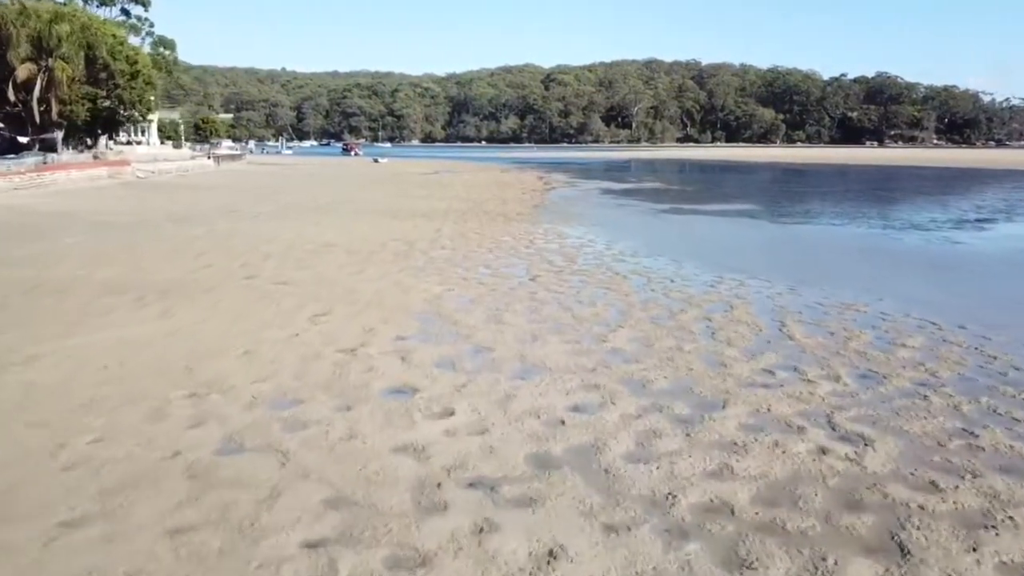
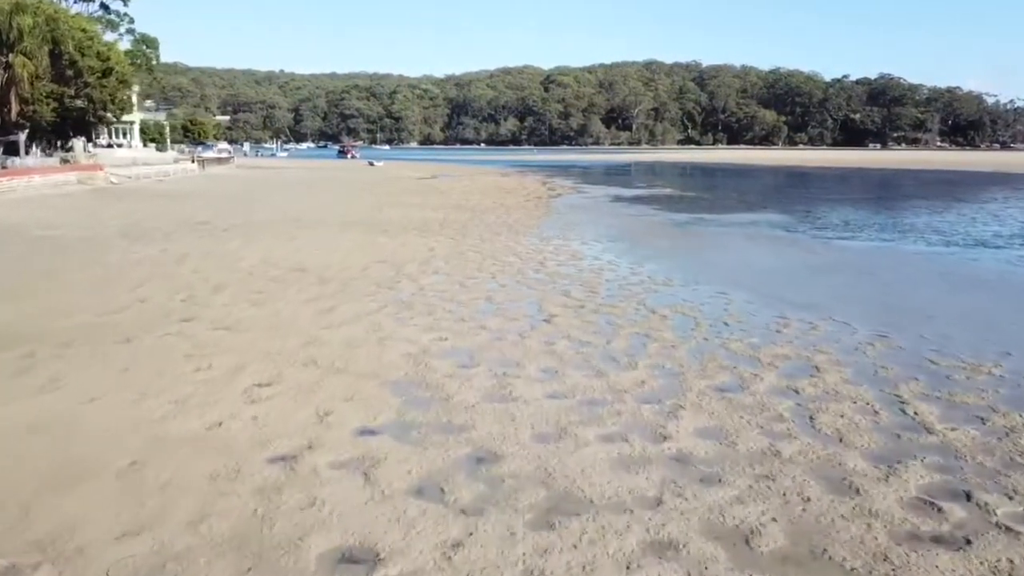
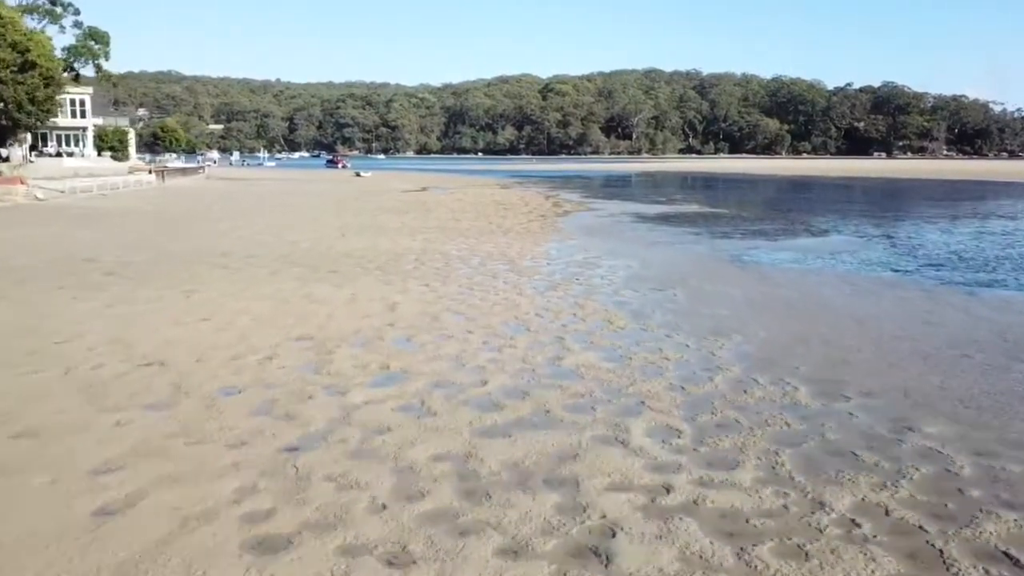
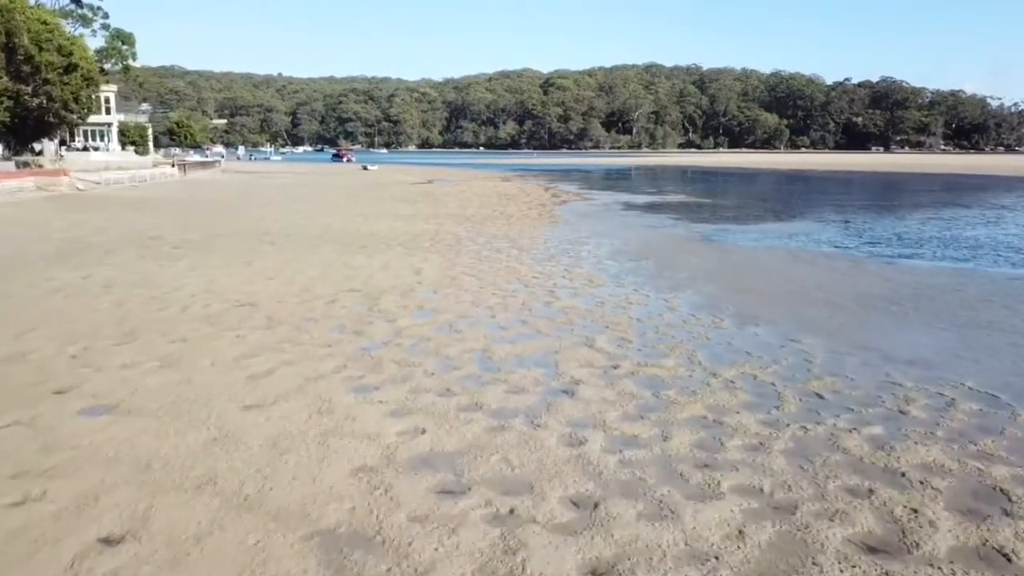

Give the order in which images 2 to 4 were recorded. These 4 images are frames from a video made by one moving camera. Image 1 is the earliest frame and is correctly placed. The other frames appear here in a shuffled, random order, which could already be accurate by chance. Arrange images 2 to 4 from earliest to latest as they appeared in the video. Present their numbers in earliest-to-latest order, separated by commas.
2, 4, 3
